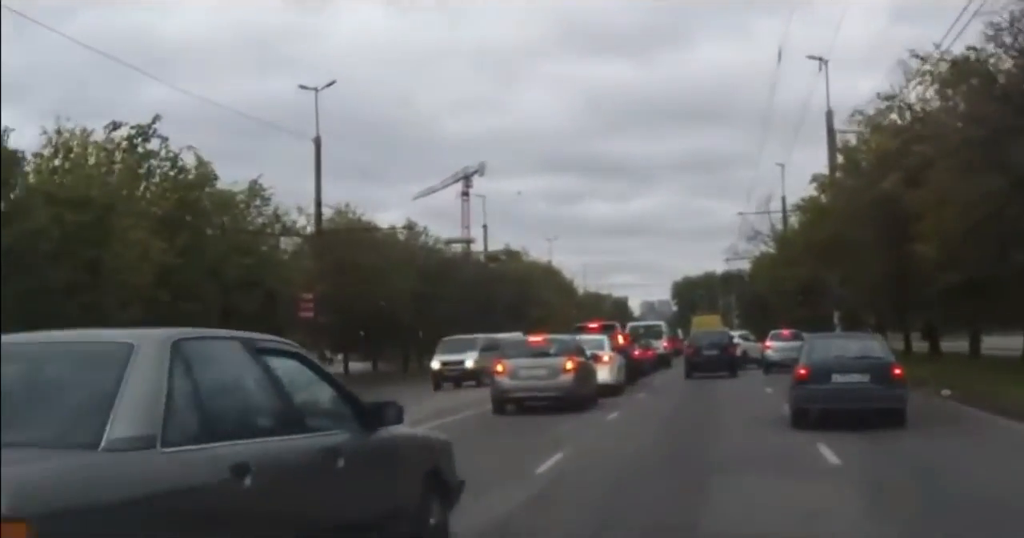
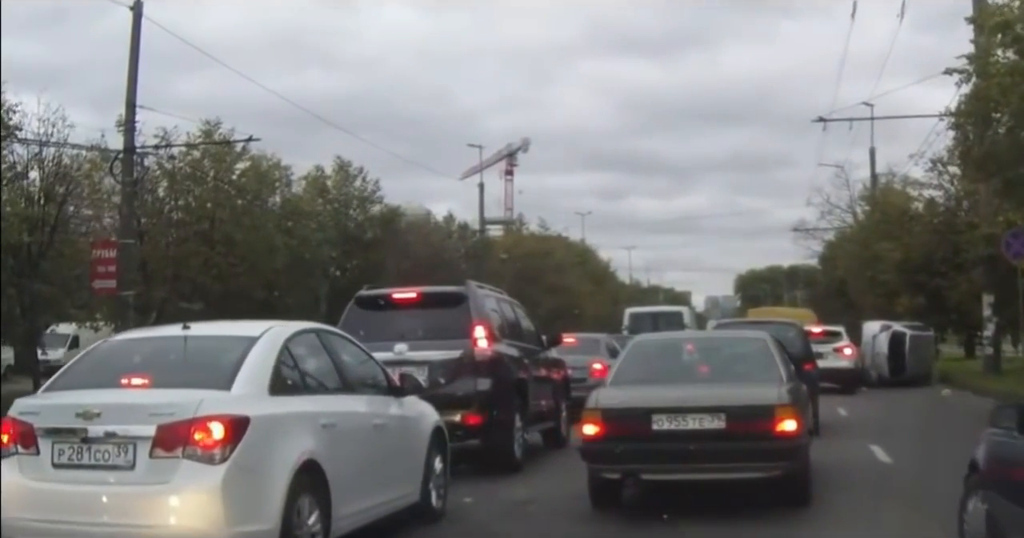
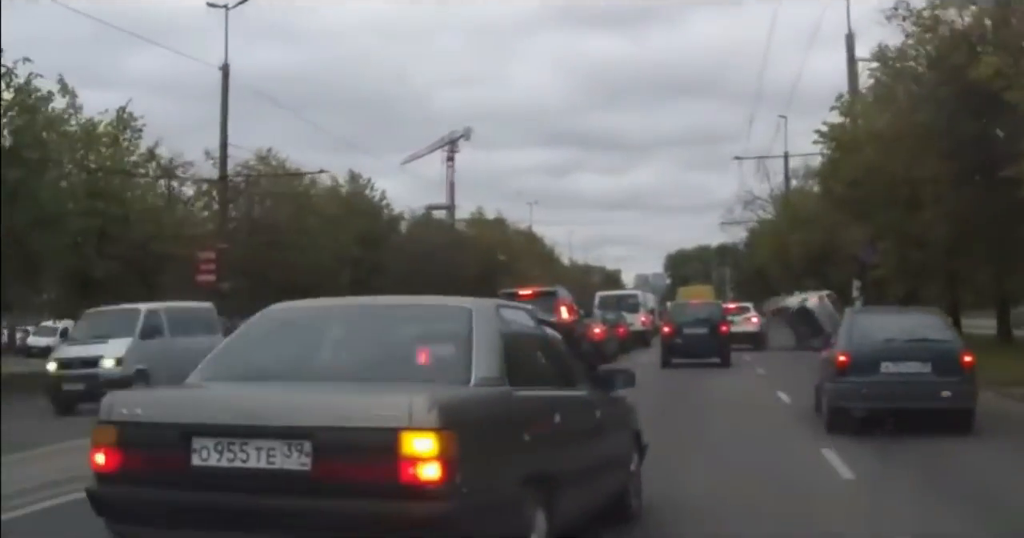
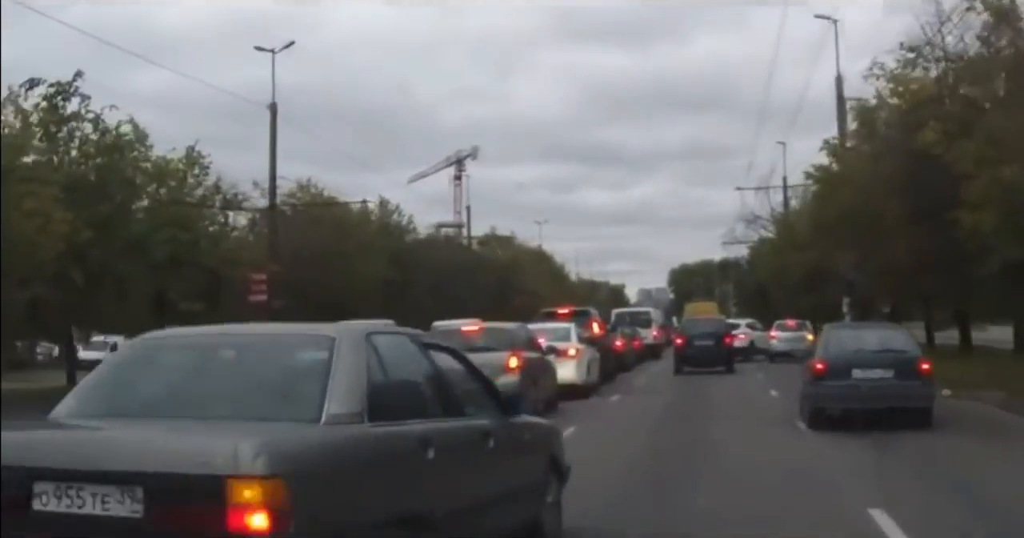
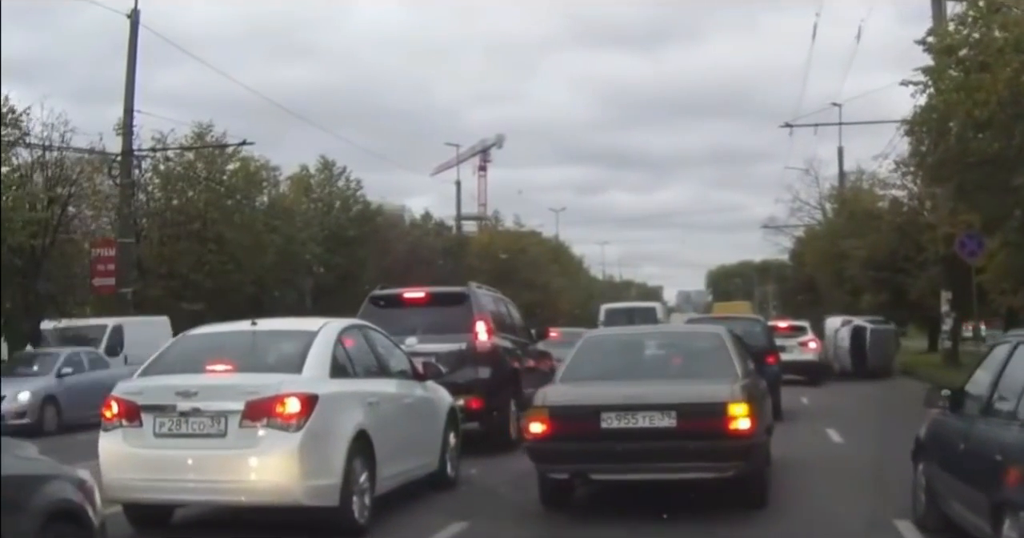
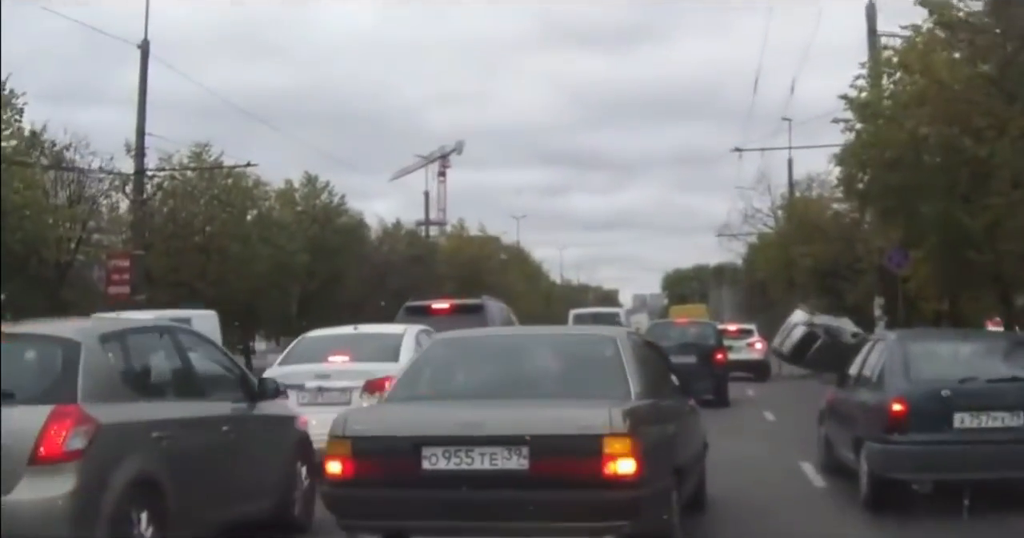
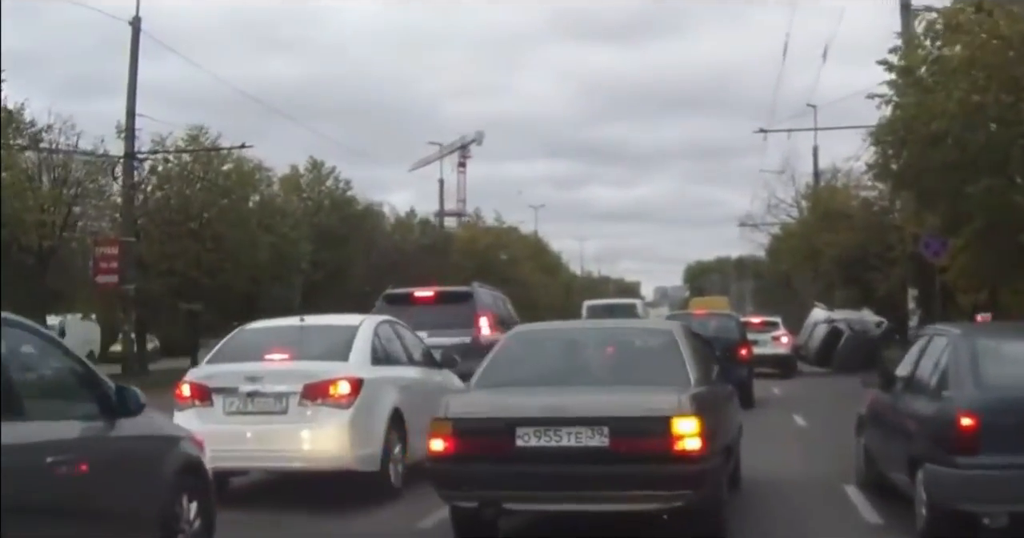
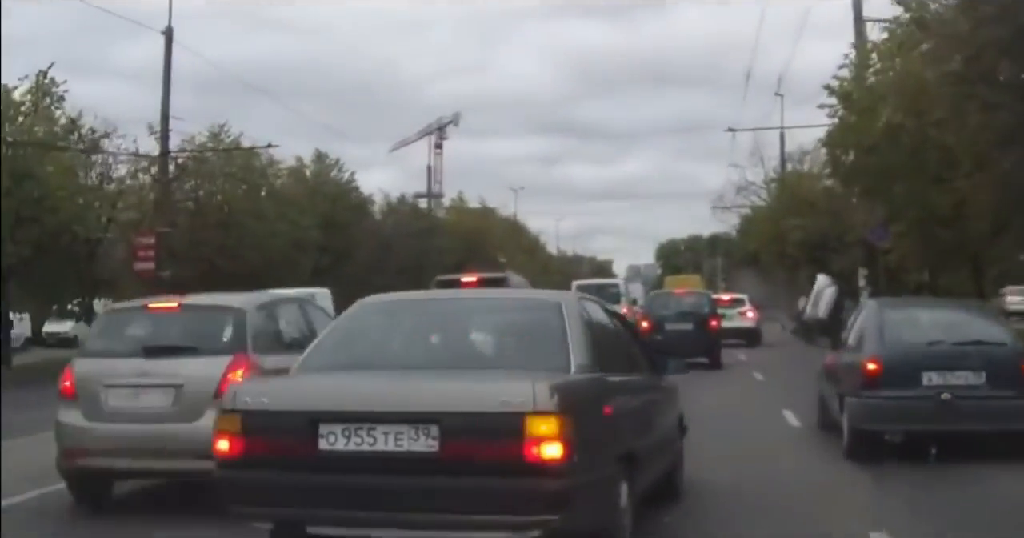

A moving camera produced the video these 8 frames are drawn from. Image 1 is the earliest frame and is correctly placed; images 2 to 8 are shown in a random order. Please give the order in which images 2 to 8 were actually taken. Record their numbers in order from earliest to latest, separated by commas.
4, 3, 8, 6, 7, 5, 2
